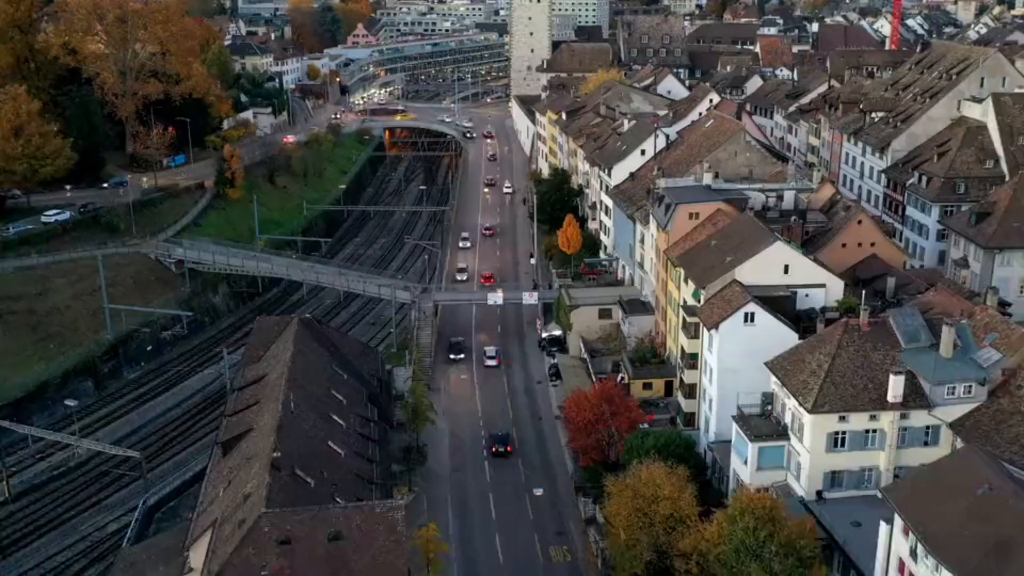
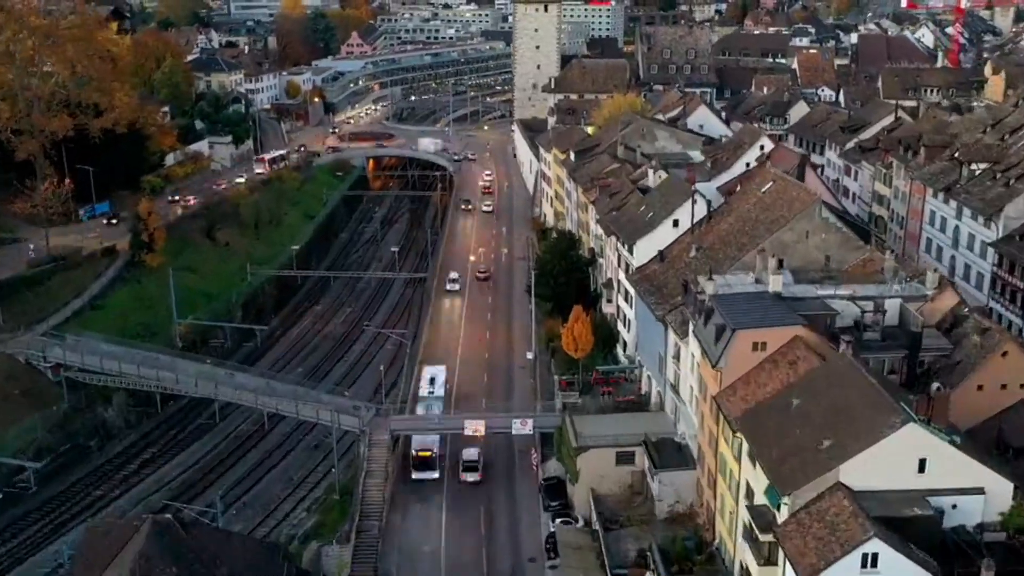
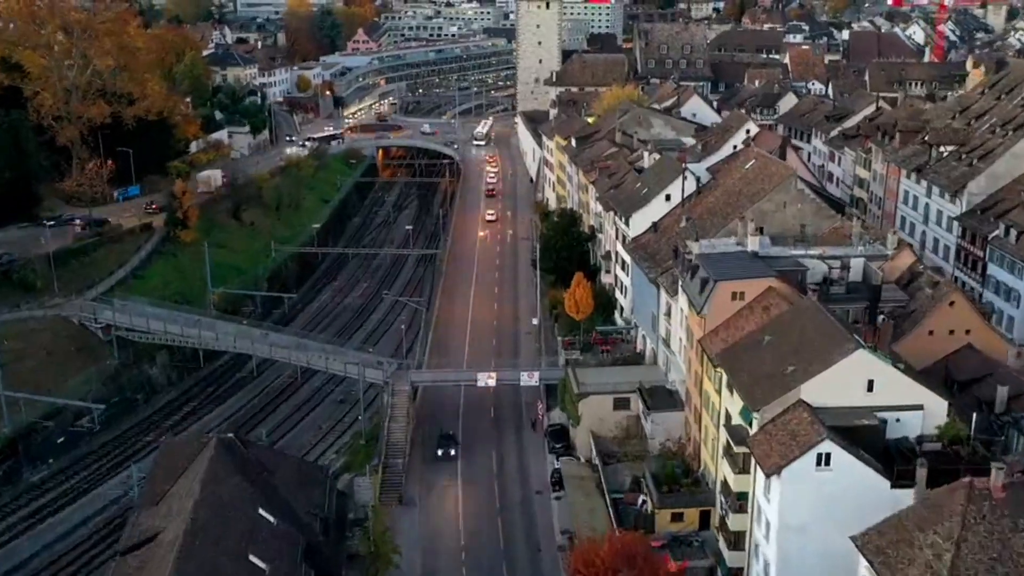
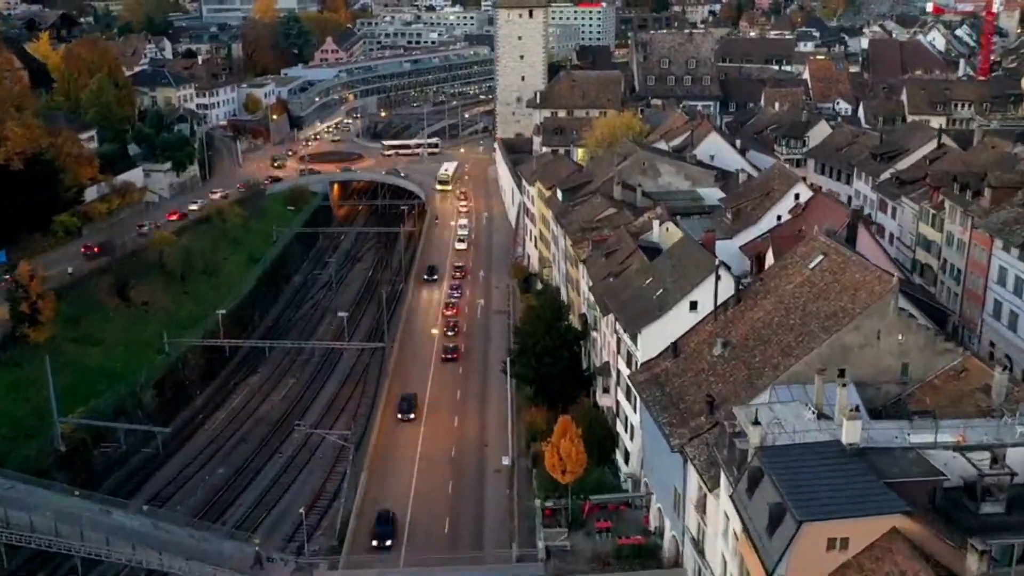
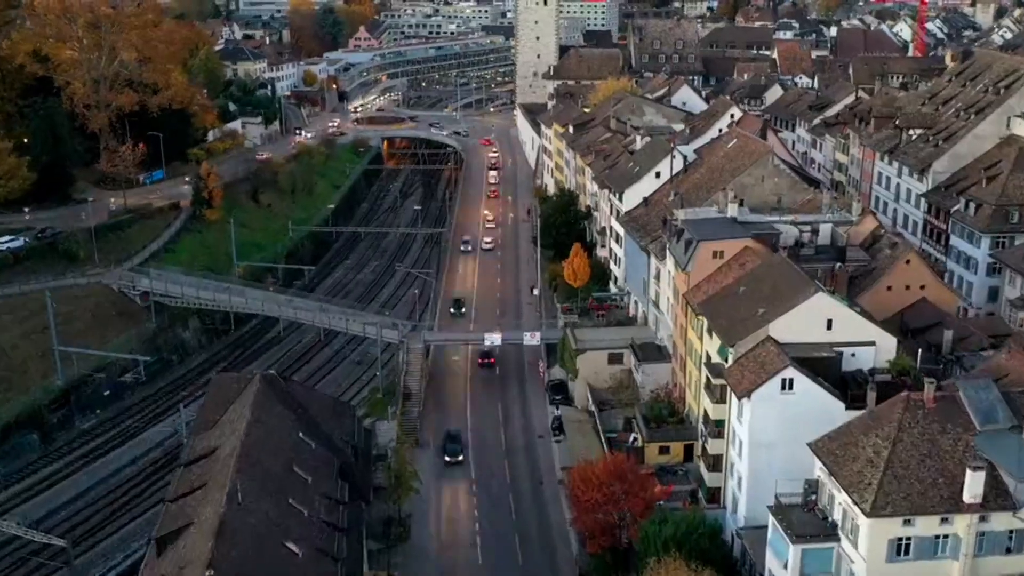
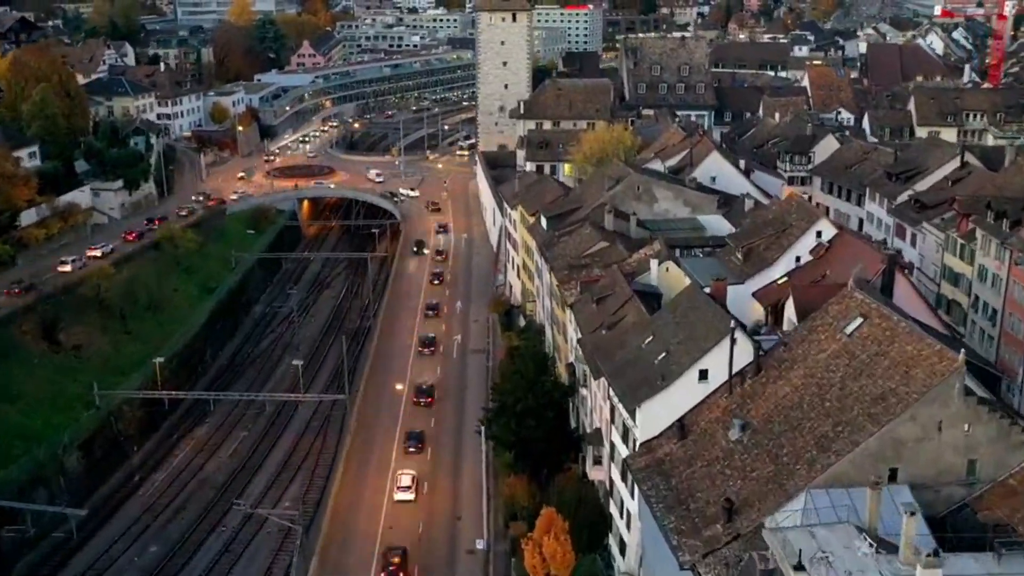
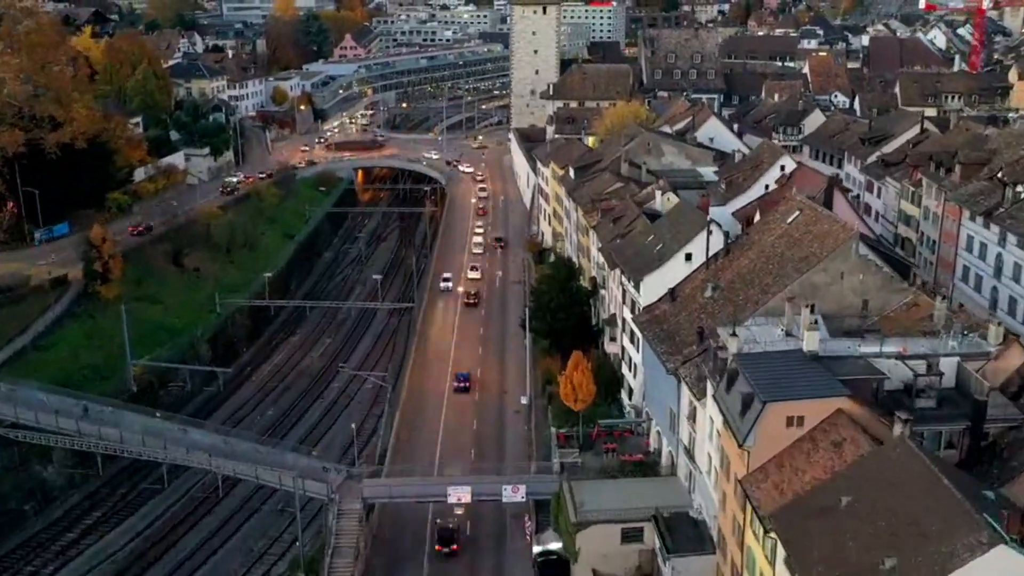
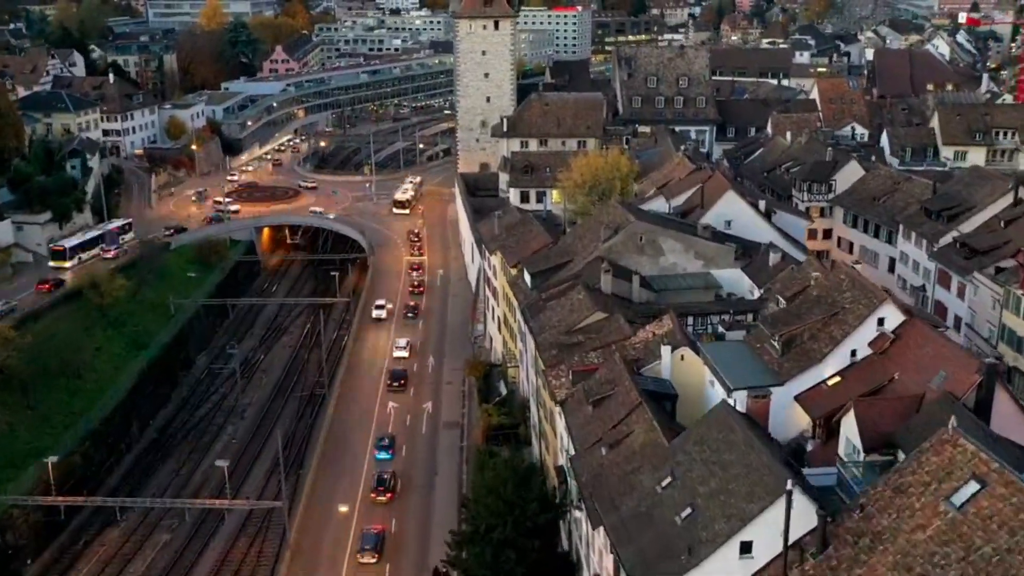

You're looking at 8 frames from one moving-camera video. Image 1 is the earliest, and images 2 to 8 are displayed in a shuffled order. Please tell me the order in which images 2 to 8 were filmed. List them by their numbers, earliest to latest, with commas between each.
5, 3, 2, 7, 4, 6, 8
